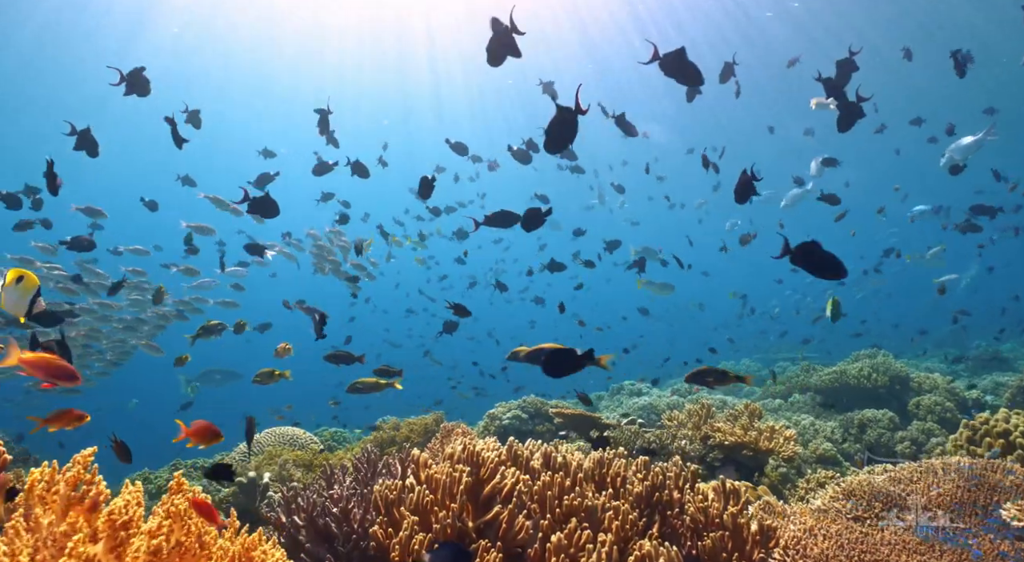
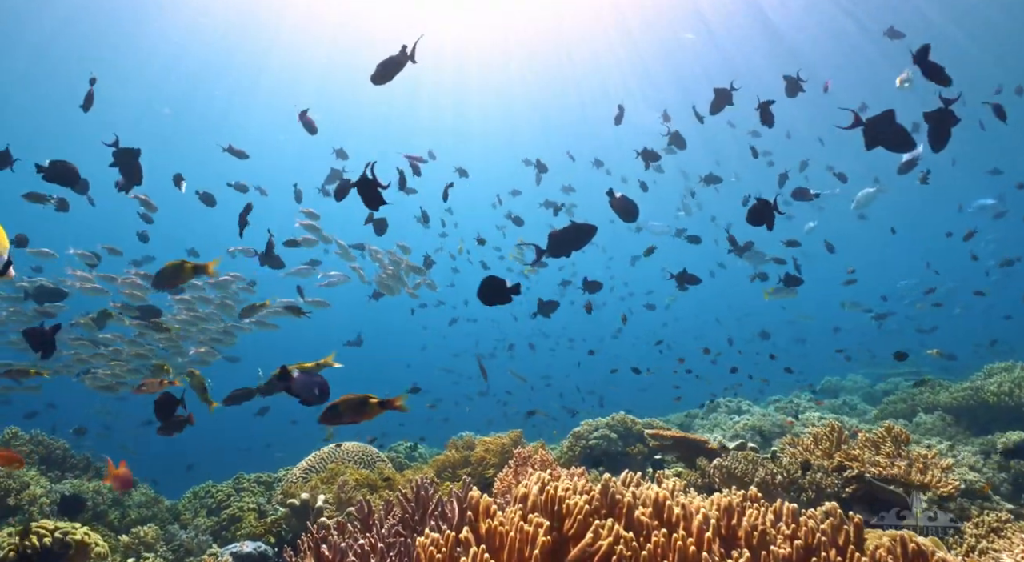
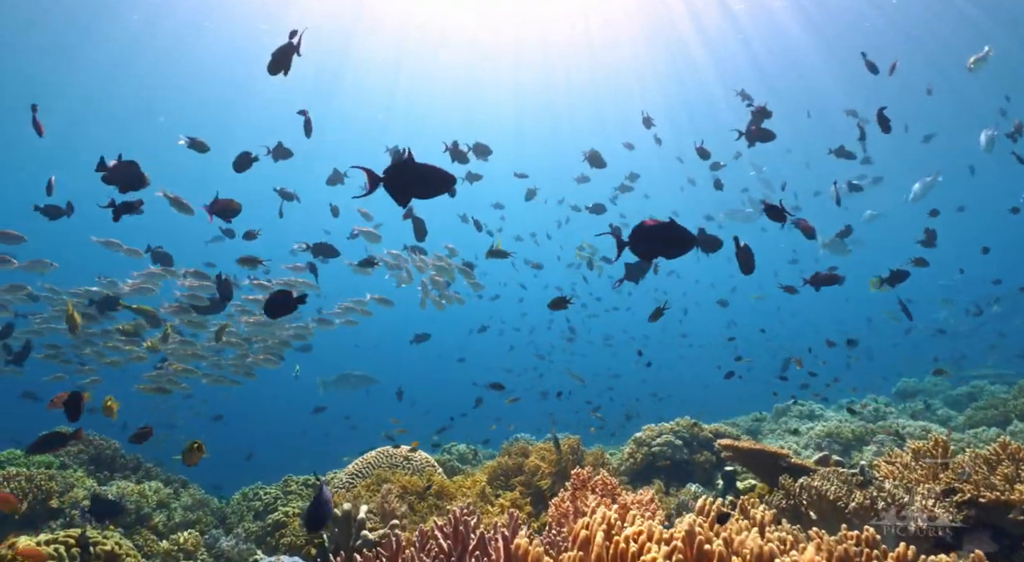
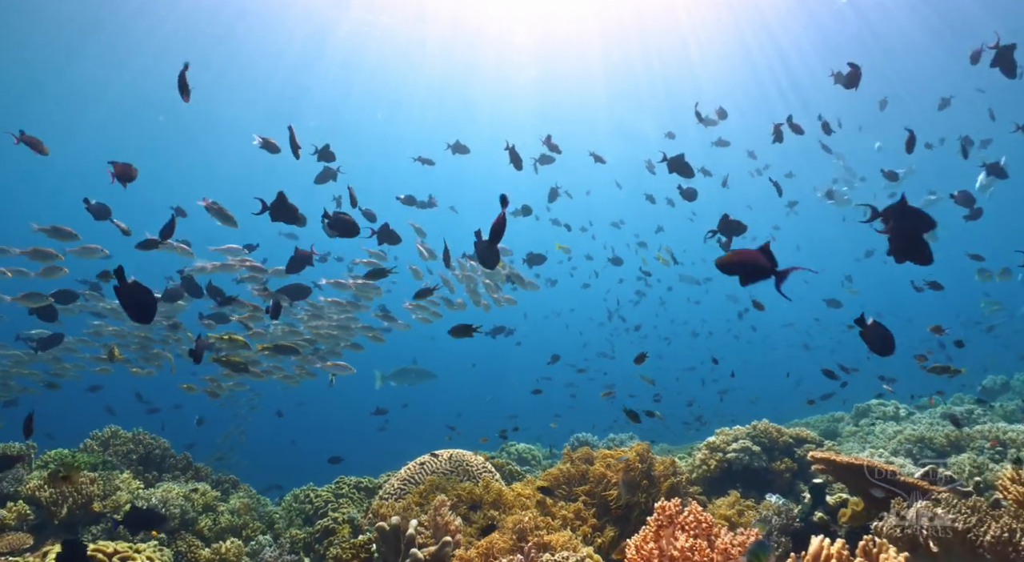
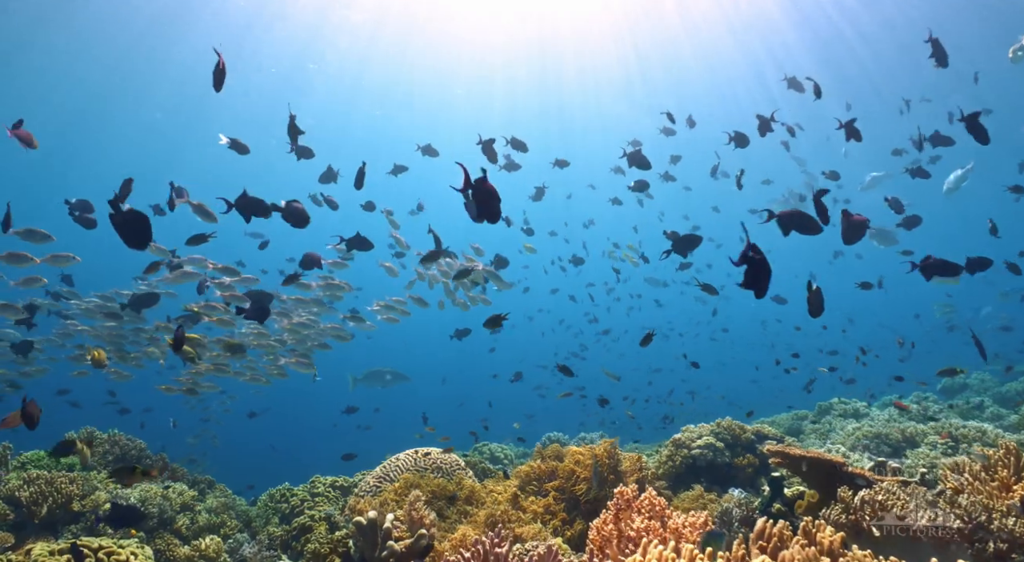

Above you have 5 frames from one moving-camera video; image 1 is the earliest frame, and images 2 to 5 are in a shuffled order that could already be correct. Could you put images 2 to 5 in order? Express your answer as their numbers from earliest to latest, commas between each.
2, 3, 5, 4
